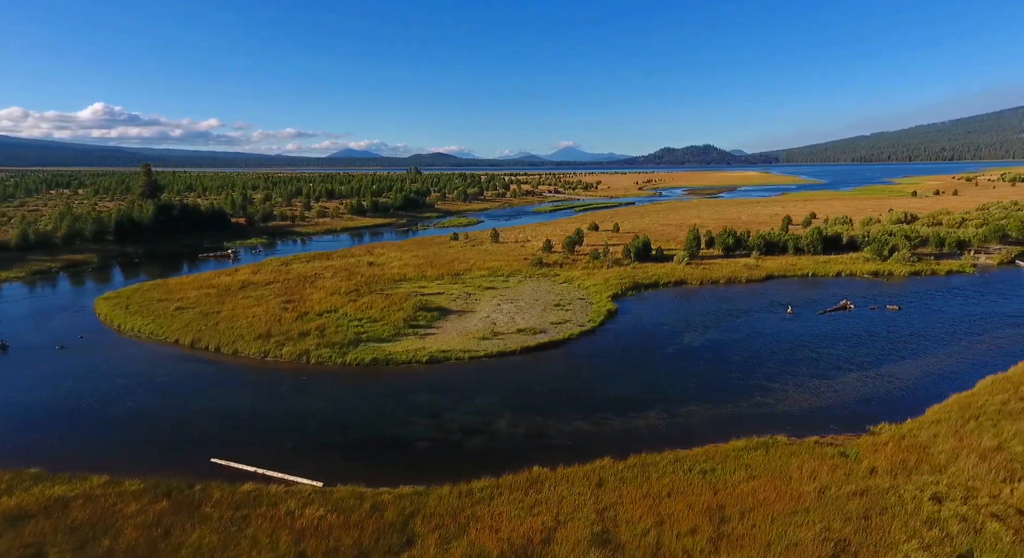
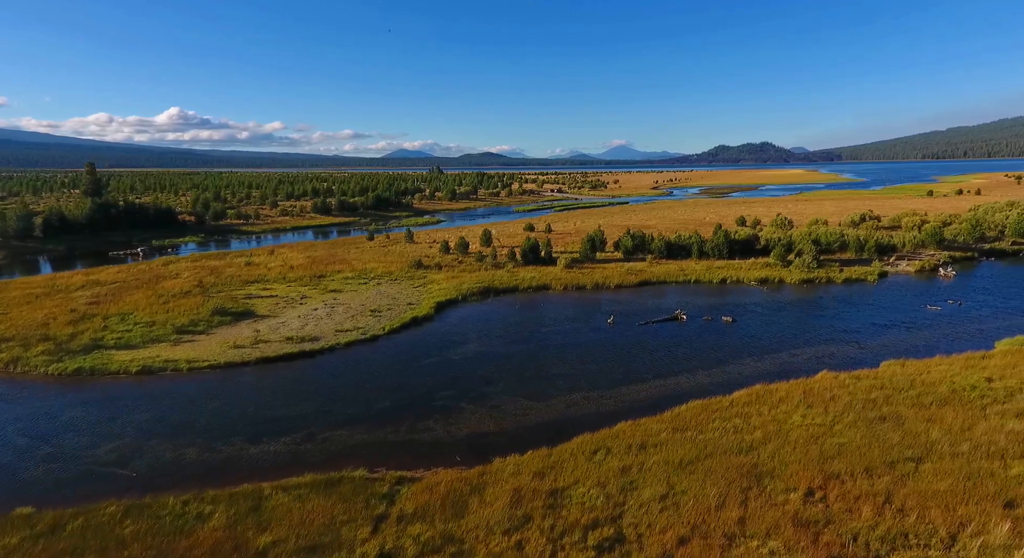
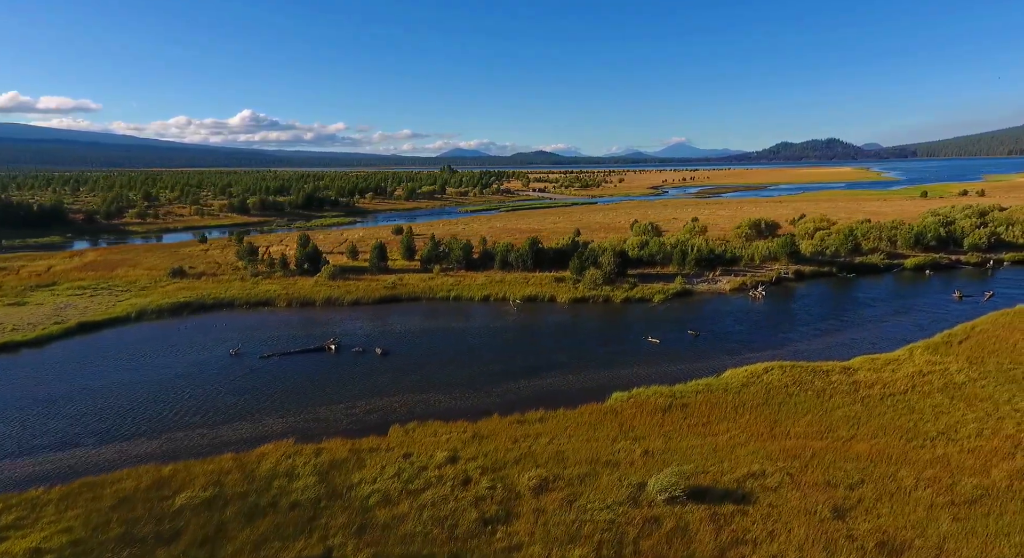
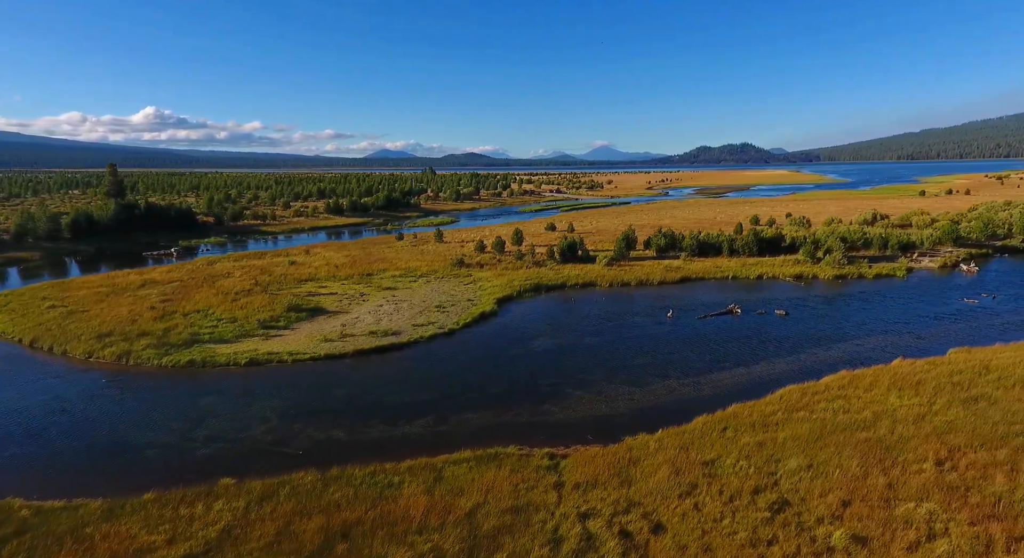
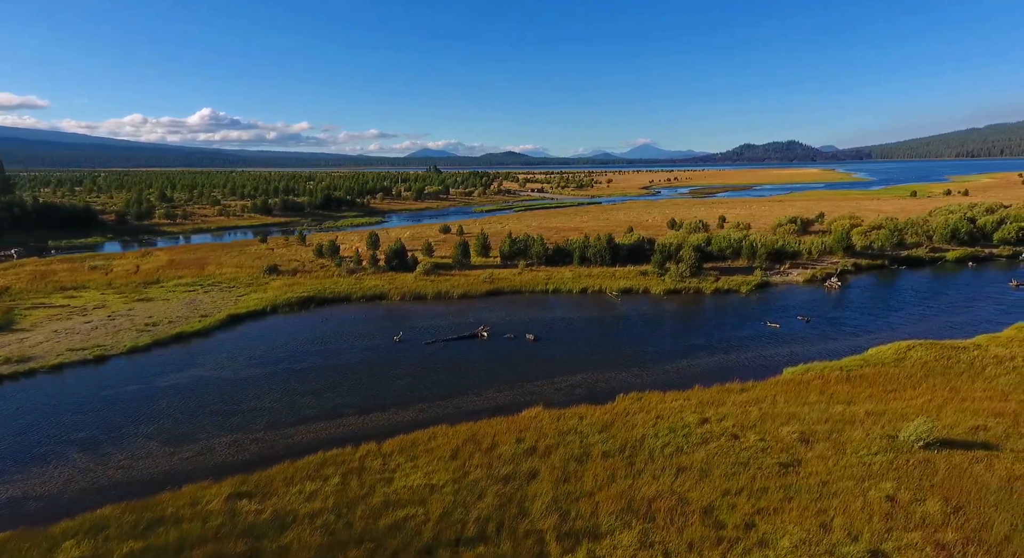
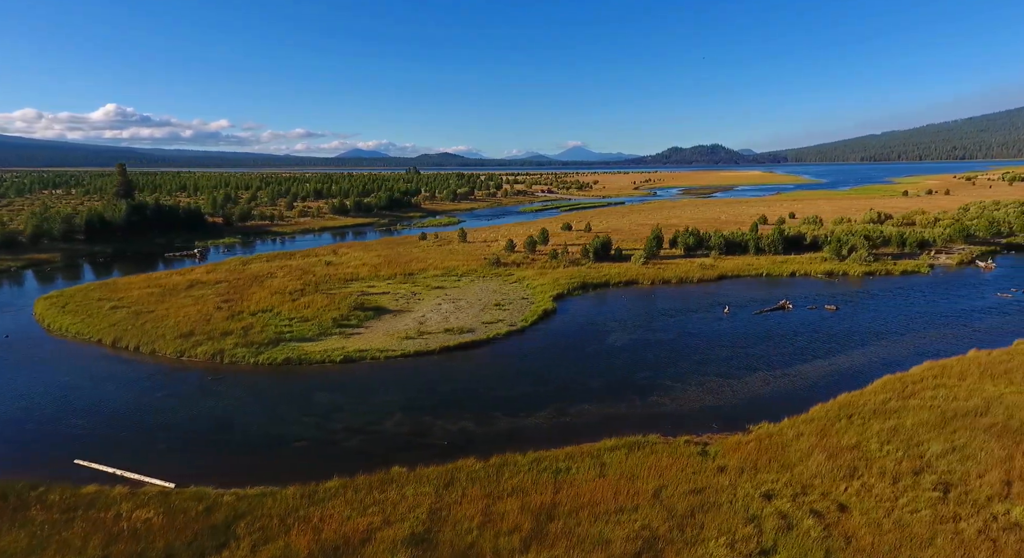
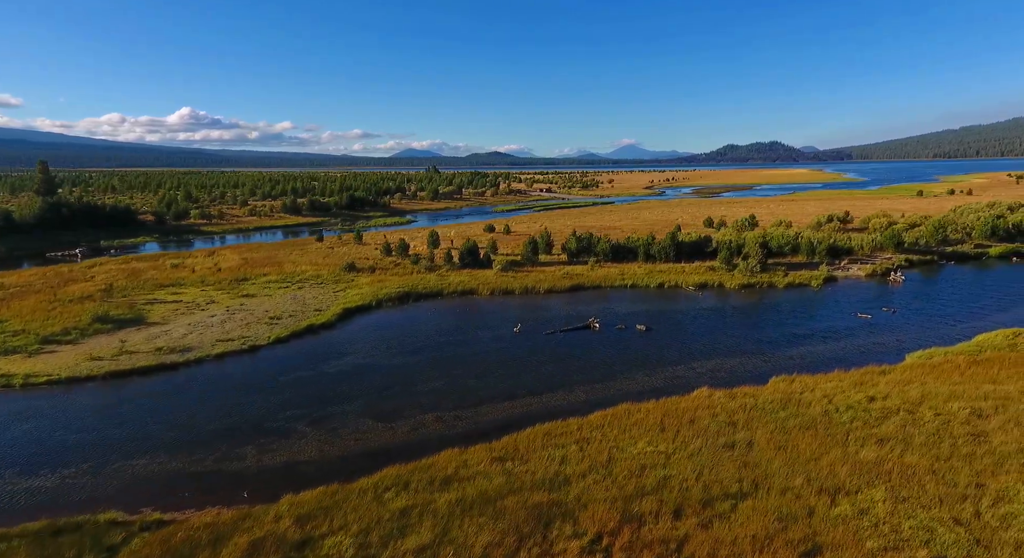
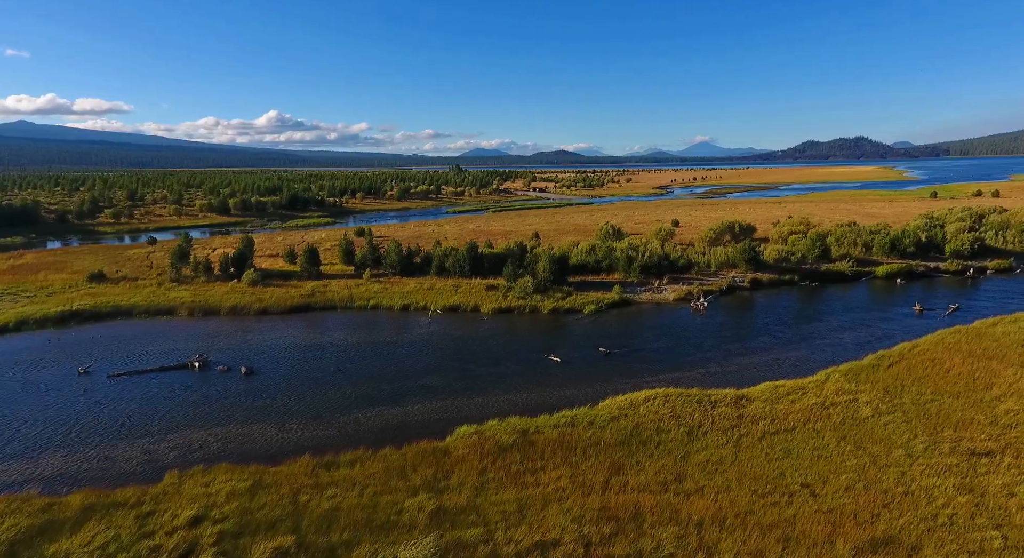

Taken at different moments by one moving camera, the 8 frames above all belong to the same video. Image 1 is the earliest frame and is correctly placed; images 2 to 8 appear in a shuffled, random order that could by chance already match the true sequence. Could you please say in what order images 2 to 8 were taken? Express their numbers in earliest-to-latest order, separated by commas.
6, 4, 2, 7, 5, 3, 8
